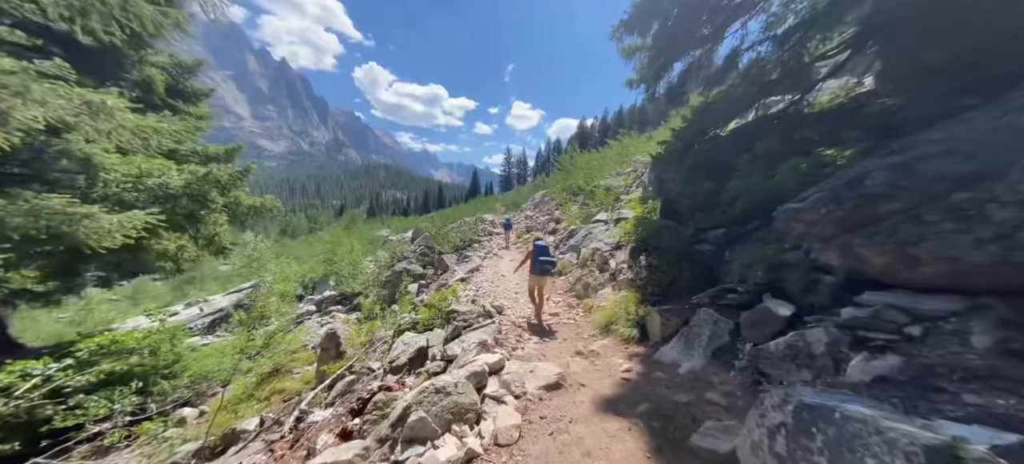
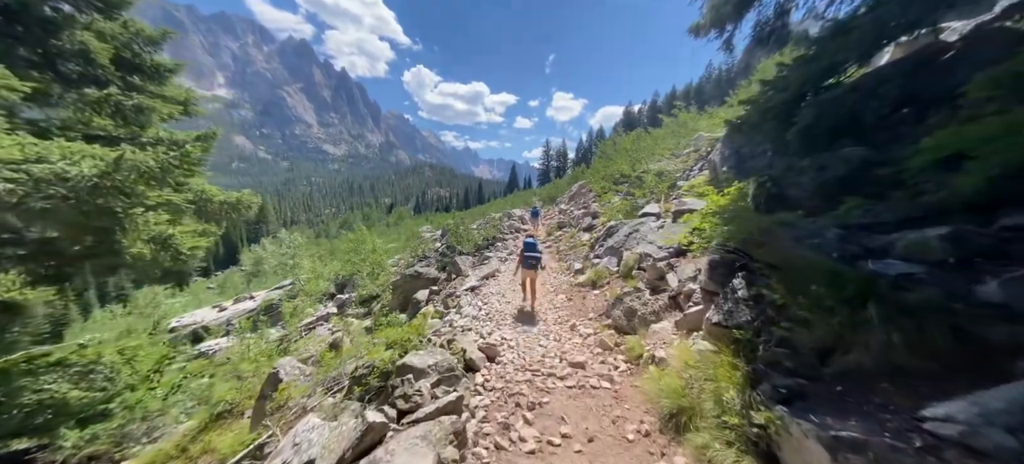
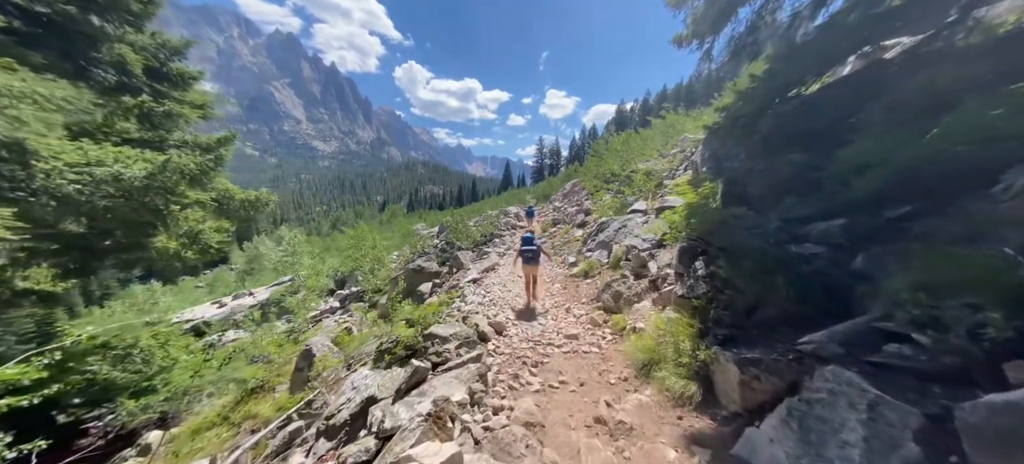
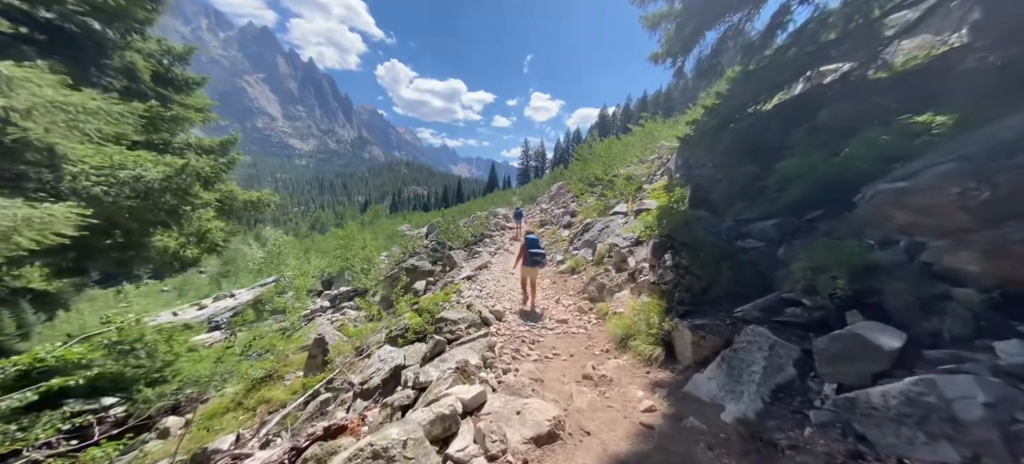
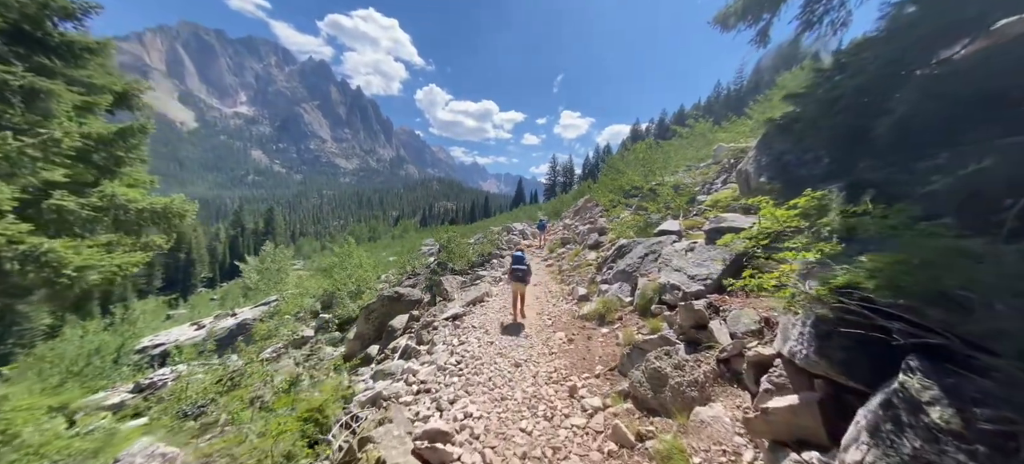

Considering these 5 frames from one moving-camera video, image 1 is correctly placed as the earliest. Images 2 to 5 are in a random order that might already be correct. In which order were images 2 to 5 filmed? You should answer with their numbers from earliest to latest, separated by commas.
4, 3, 2, 5
